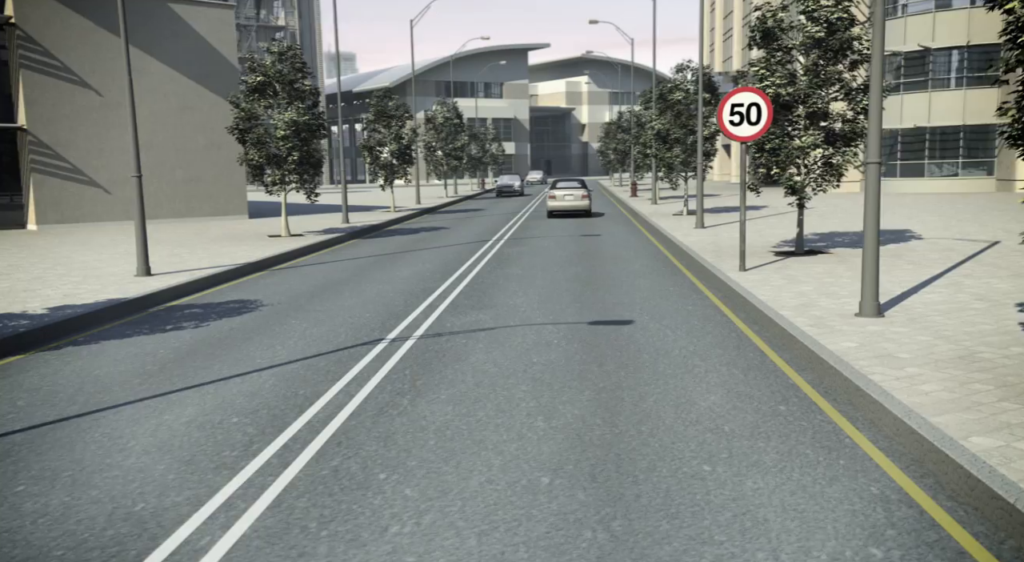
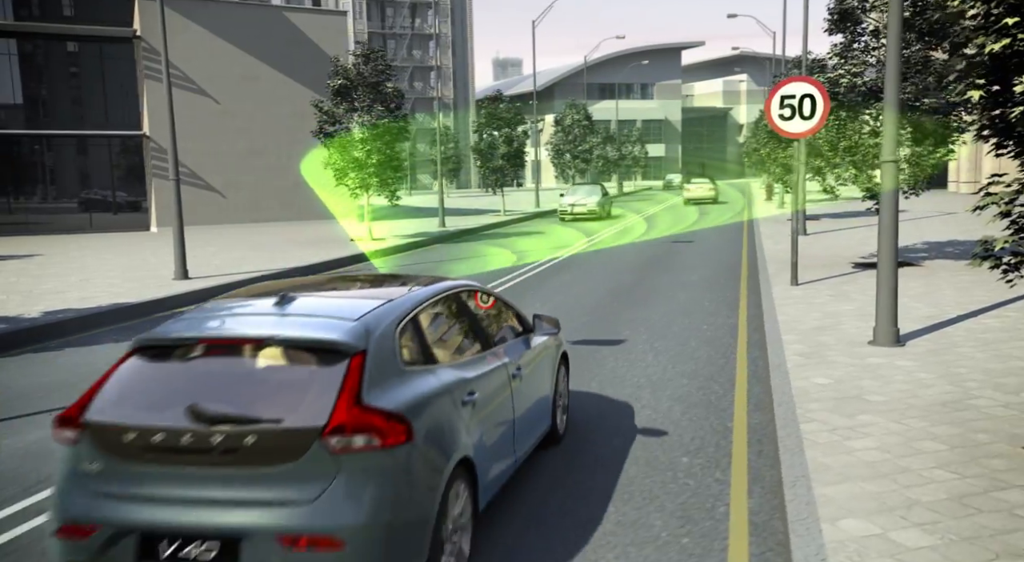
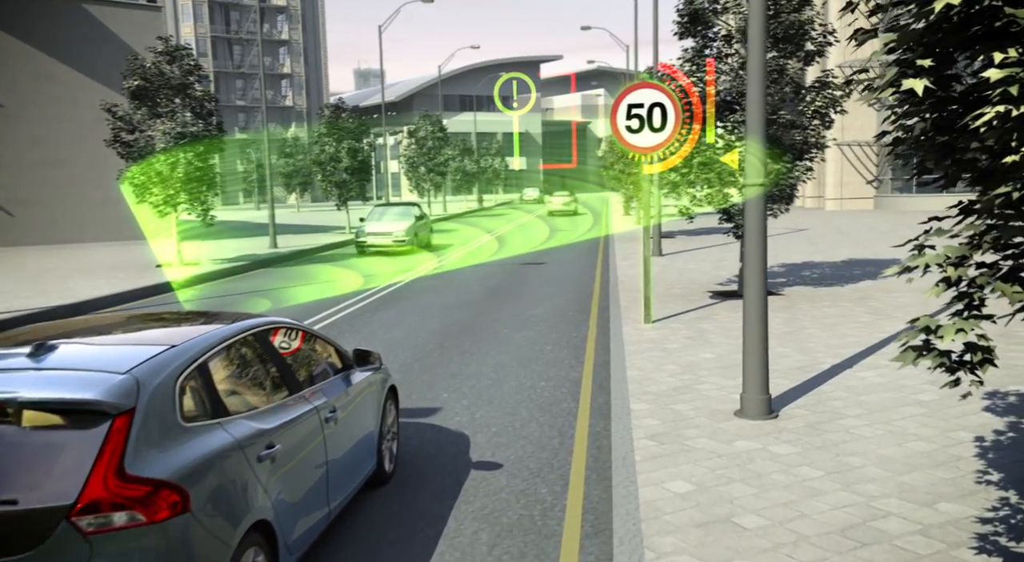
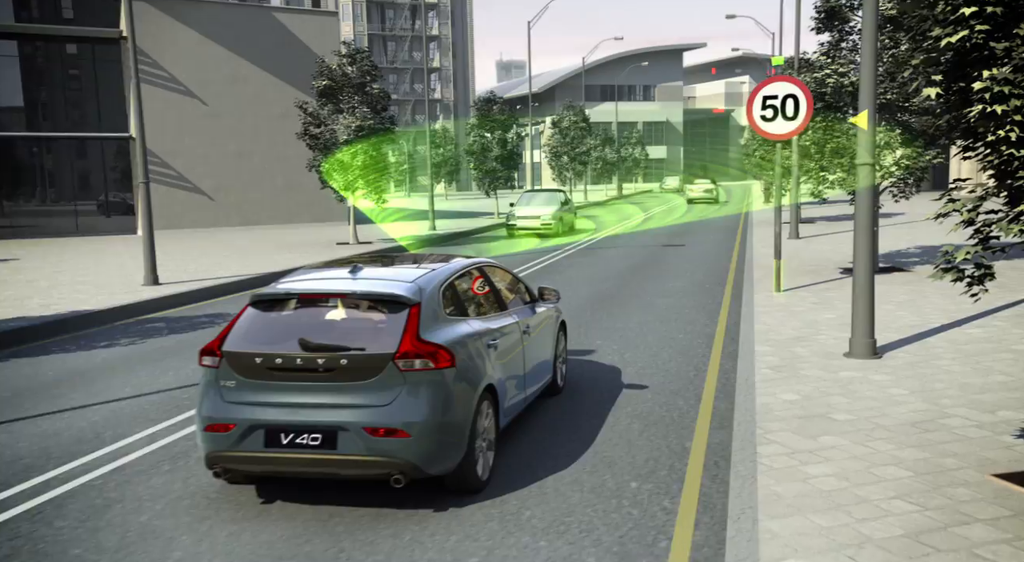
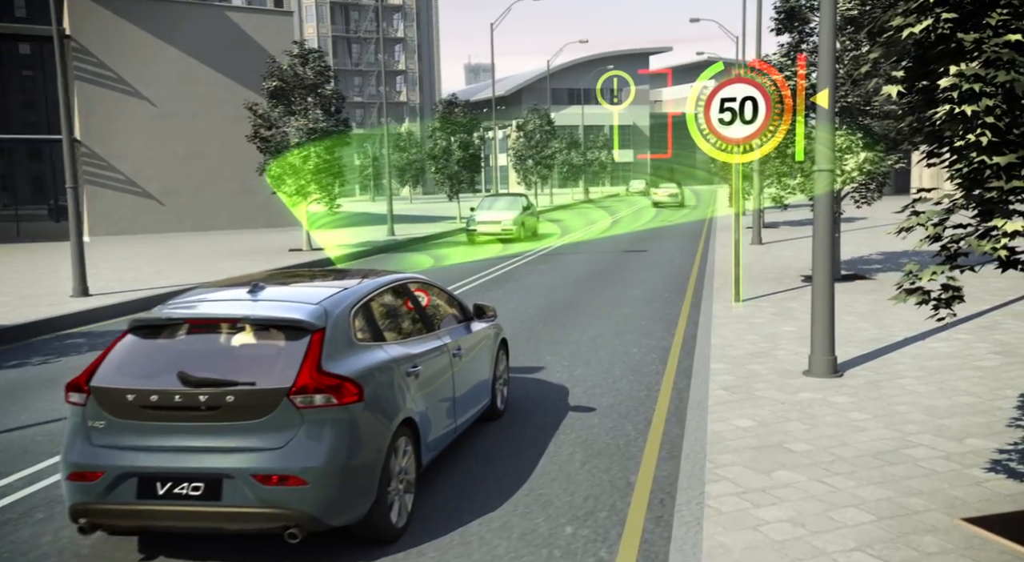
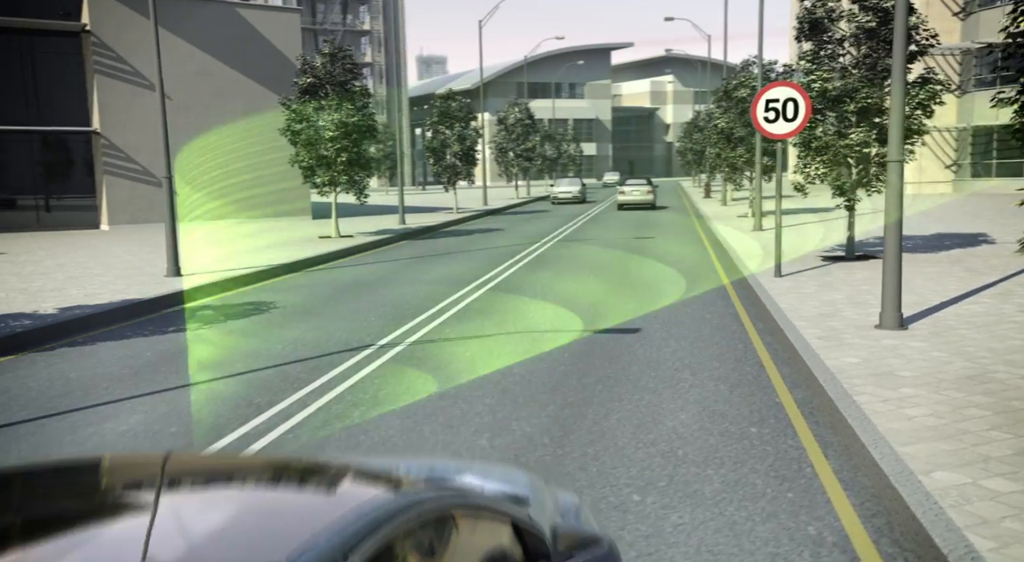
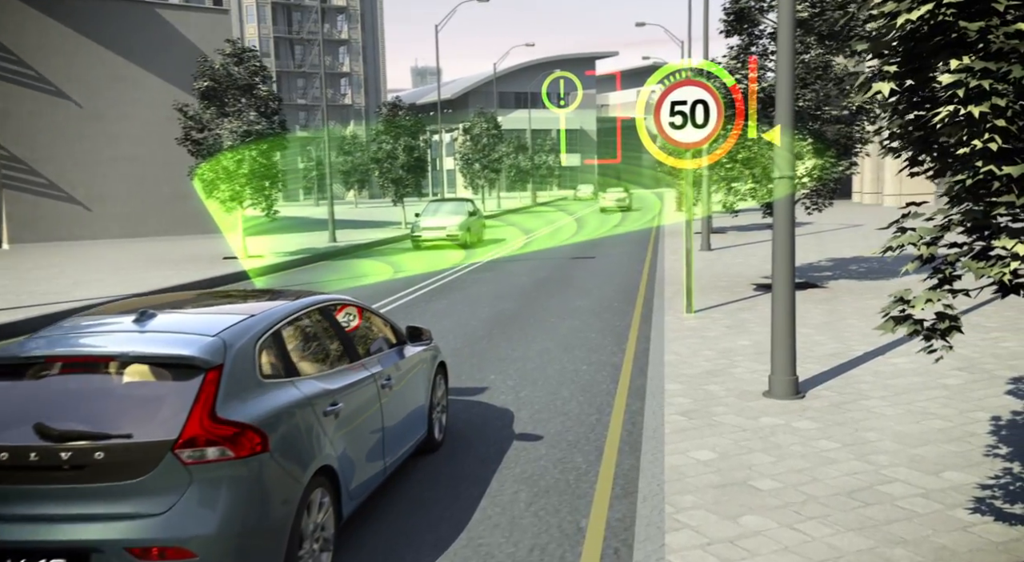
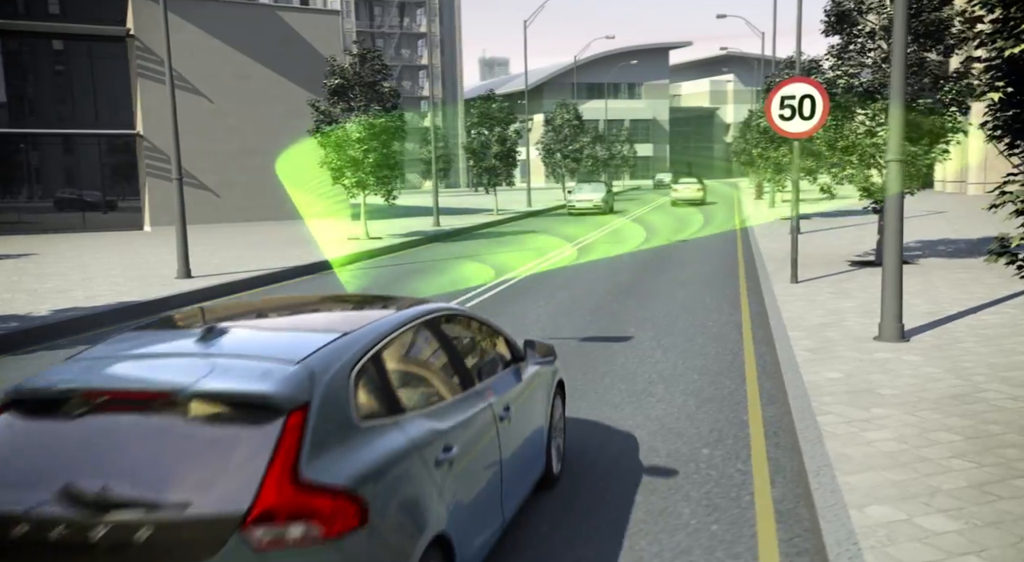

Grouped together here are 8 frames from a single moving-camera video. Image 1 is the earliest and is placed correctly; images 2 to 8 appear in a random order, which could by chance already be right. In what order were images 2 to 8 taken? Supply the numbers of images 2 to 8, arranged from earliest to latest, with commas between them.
6, 8, 2, 4, 5, 7, 3
